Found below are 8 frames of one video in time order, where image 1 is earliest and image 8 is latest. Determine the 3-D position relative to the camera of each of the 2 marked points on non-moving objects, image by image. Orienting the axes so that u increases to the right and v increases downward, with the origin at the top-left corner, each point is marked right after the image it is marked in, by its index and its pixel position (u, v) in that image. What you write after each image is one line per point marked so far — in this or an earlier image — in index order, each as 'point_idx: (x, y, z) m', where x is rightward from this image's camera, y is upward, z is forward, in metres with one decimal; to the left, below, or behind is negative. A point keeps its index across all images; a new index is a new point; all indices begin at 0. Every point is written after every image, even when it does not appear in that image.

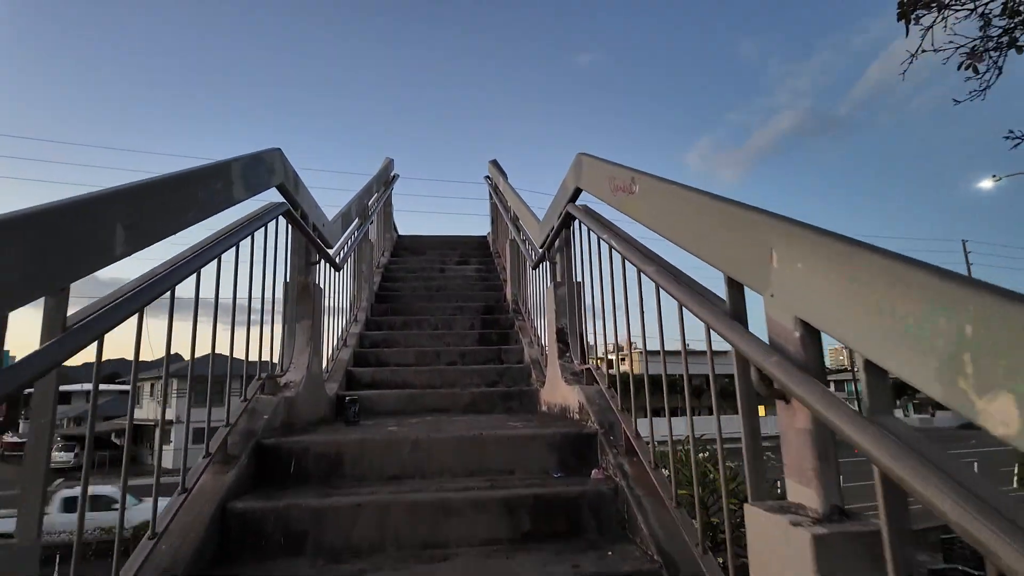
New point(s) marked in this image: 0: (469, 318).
0: (-0.4, -0.3, +5.2) m
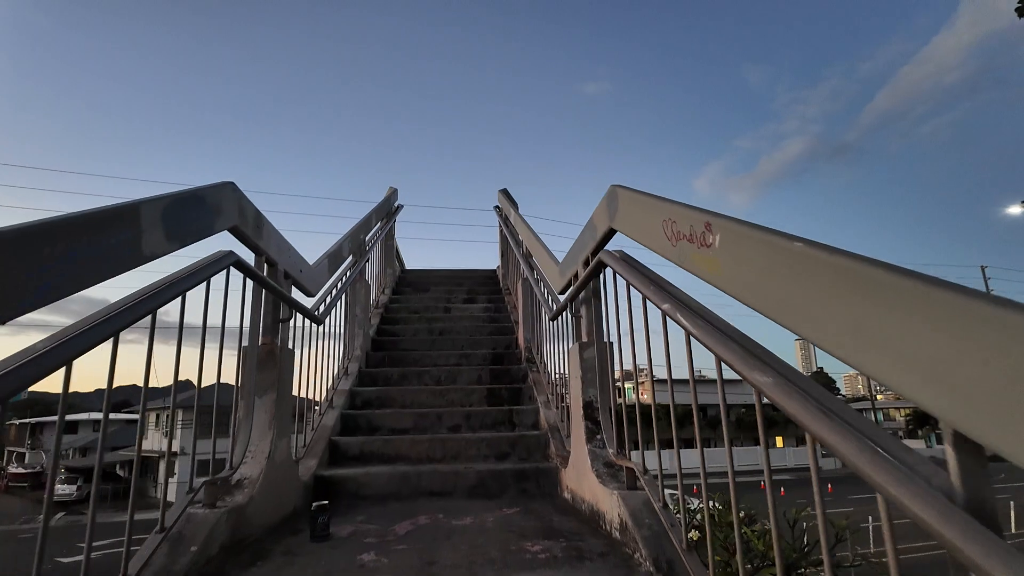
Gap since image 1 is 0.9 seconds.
0: (-0.3, -0.6, +4.6) m
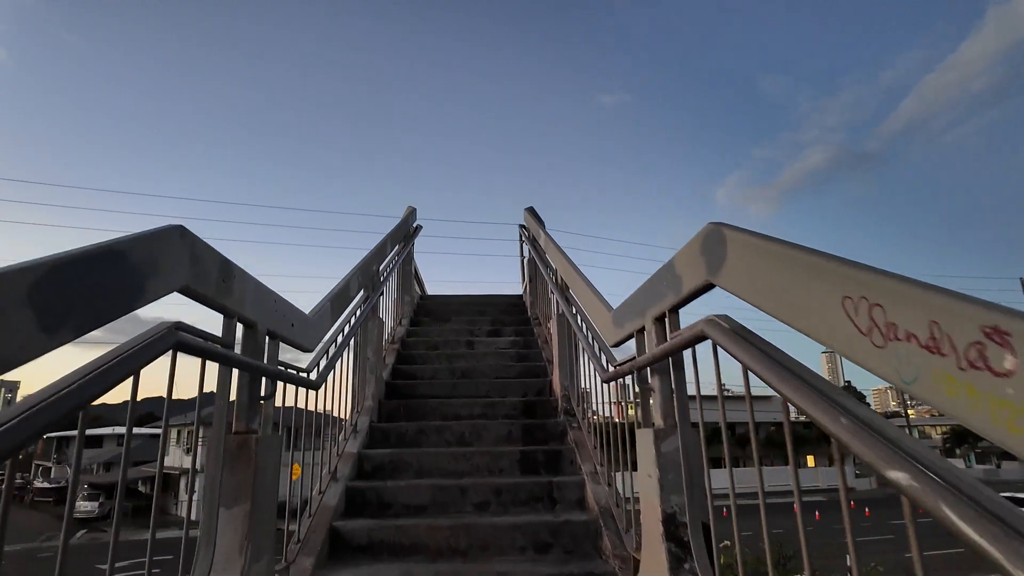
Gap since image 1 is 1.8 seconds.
0: (0.0, -0.9, +3.9) m
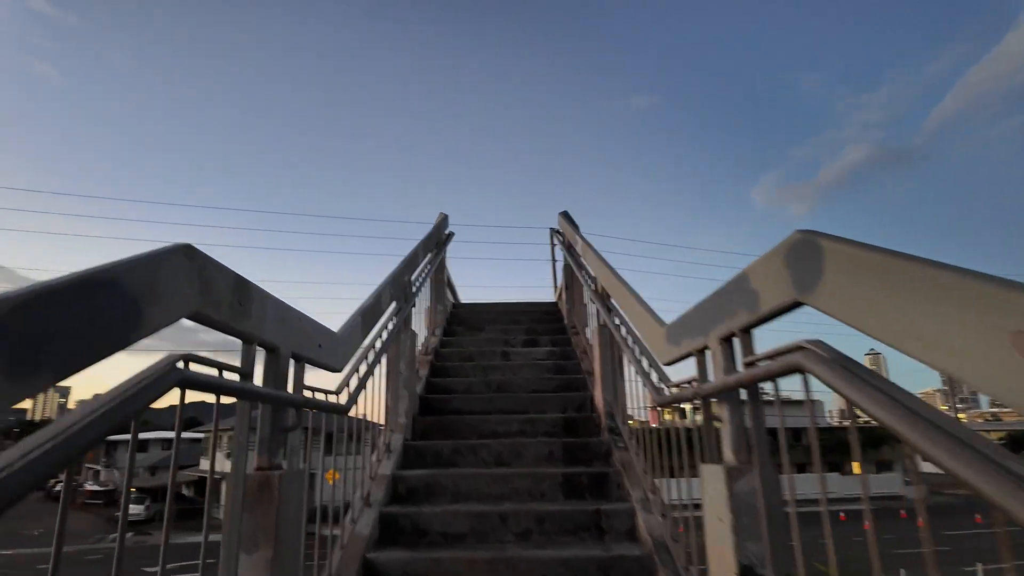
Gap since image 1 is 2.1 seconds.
0: (+0.2, -1.0, +3.7) m
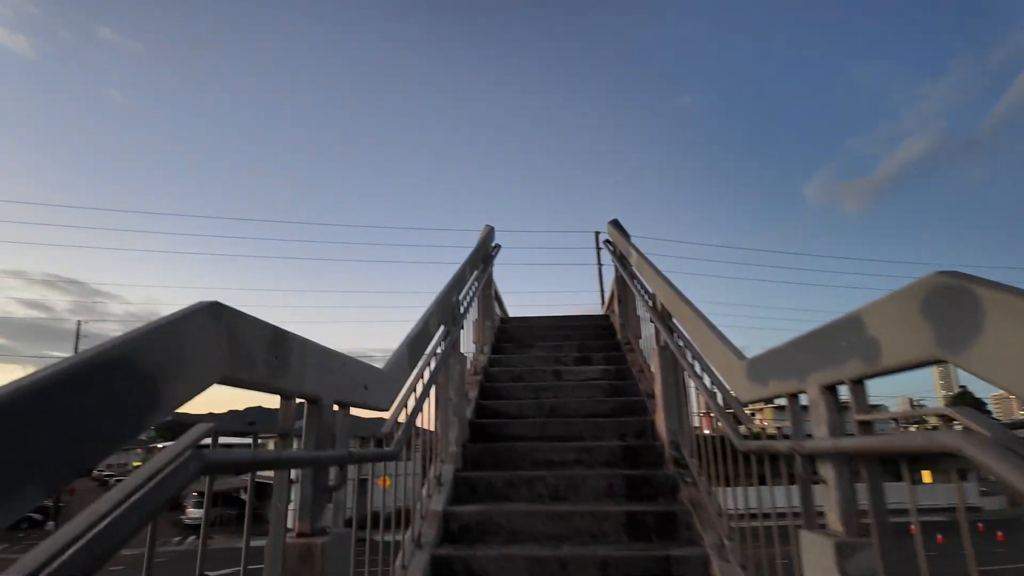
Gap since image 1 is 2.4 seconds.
0: (+0.6, -1.1, +3.4) m
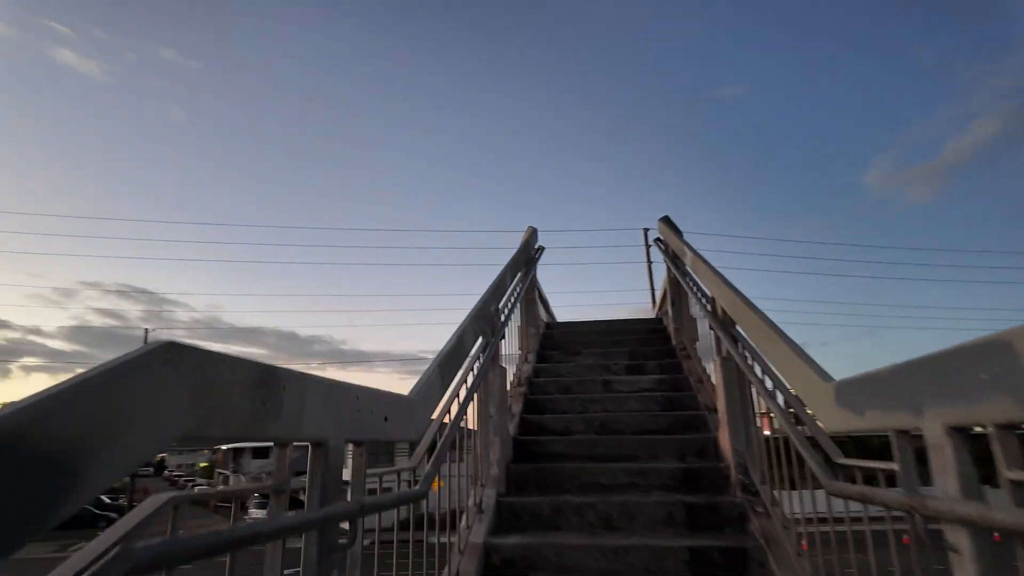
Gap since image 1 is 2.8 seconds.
0: (+0.8, -1.1, +3.1) m
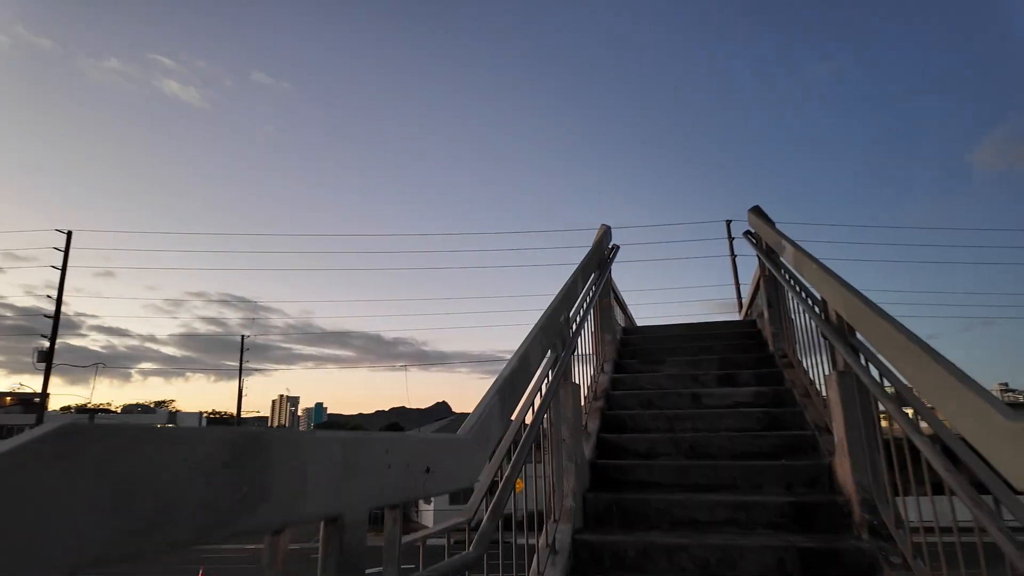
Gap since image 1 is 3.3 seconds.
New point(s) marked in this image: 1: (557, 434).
0: (+1.2, -1.1, +2.6) m
1: (+0.2, -0.8, +3.1) m
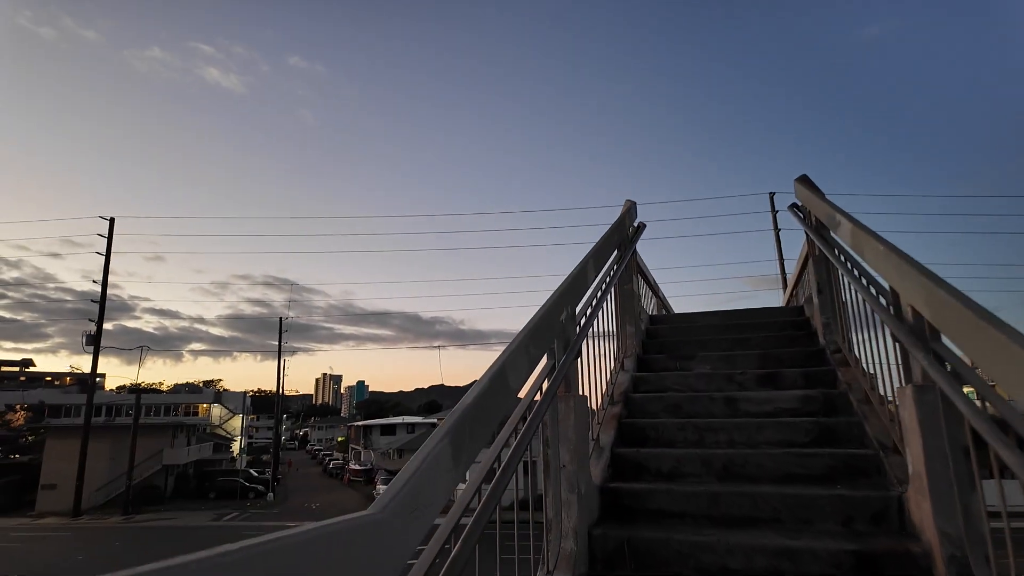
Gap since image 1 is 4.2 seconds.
0: (+1.1, -1.1, +2.0) m
1: (+0.2, -0.7, +2.5) m
